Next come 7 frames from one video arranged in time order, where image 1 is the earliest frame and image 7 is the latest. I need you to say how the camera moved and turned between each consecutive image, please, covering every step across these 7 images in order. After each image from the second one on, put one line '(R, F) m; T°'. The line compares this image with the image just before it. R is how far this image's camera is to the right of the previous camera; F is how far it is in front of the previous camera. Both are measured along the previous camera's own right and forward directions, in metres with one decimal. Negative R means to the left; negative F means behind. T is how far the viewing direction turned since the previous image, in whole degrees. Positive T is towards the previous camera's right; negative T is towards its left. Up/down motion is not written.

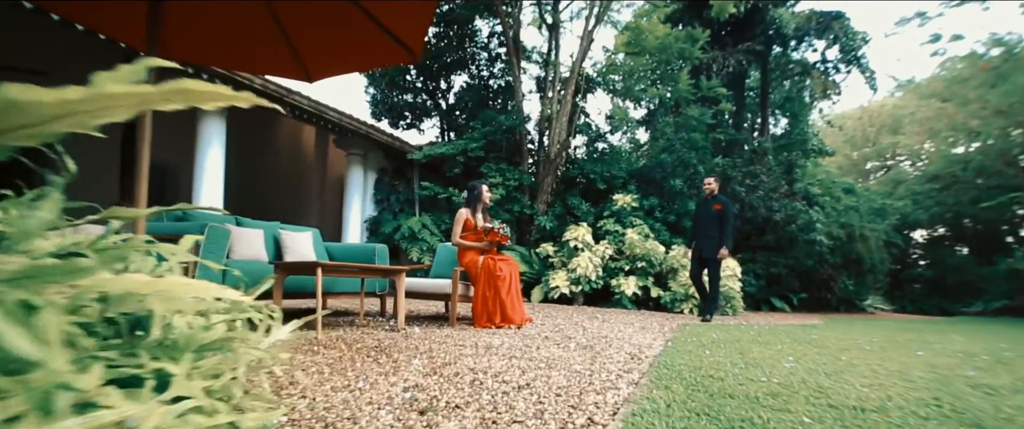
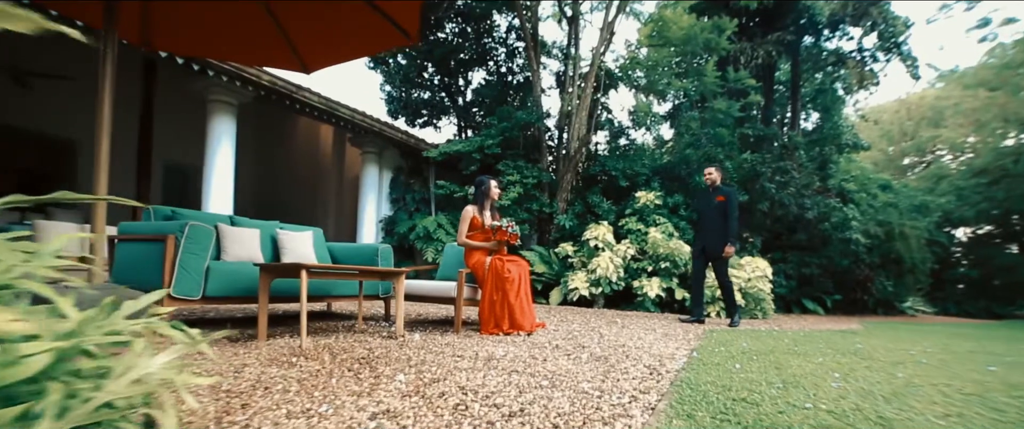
(+0.1, +0.3) m; -3°
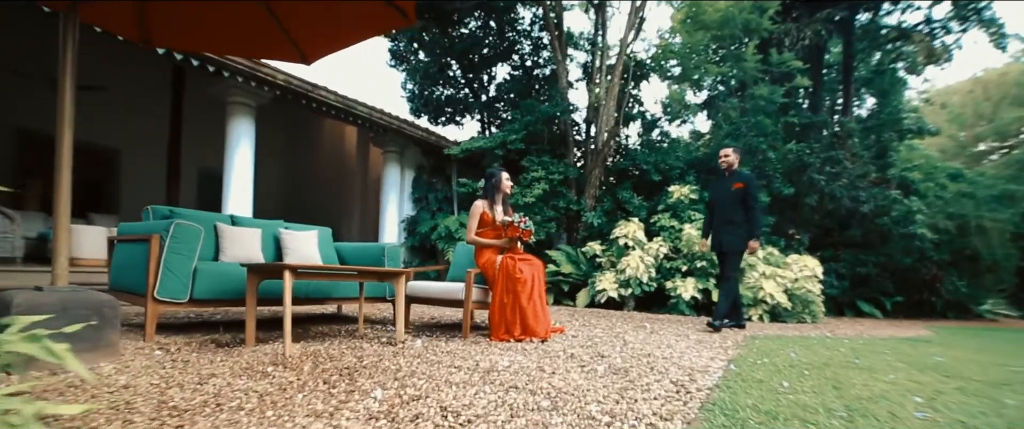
(+0.2, +0.3) m; -4°
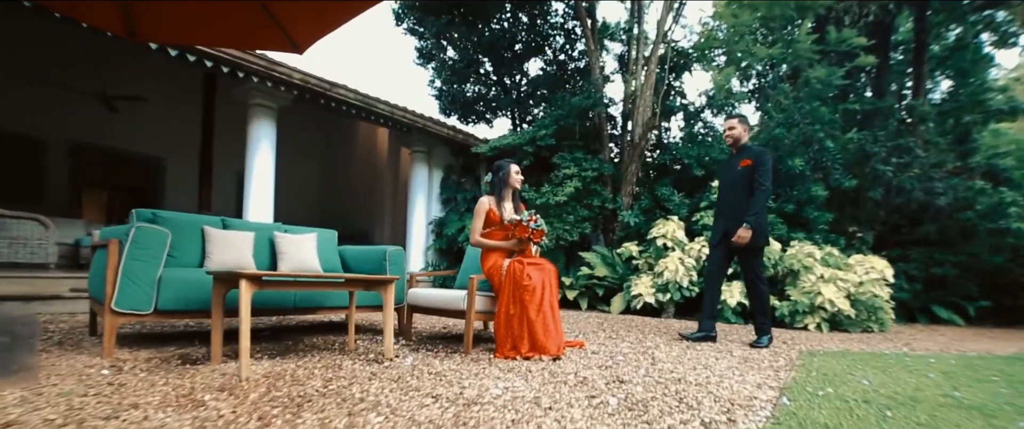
(+0.3, +0.5) m; -6°
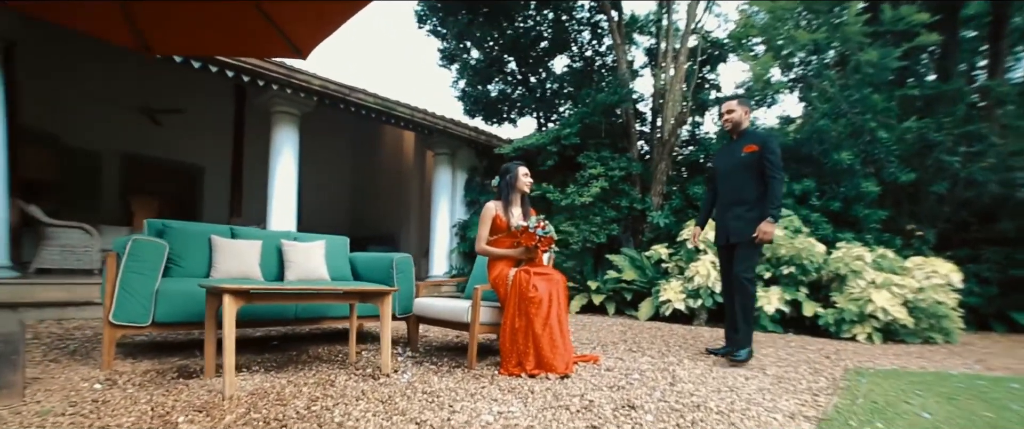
(+0.2, +0.2) m; -5°
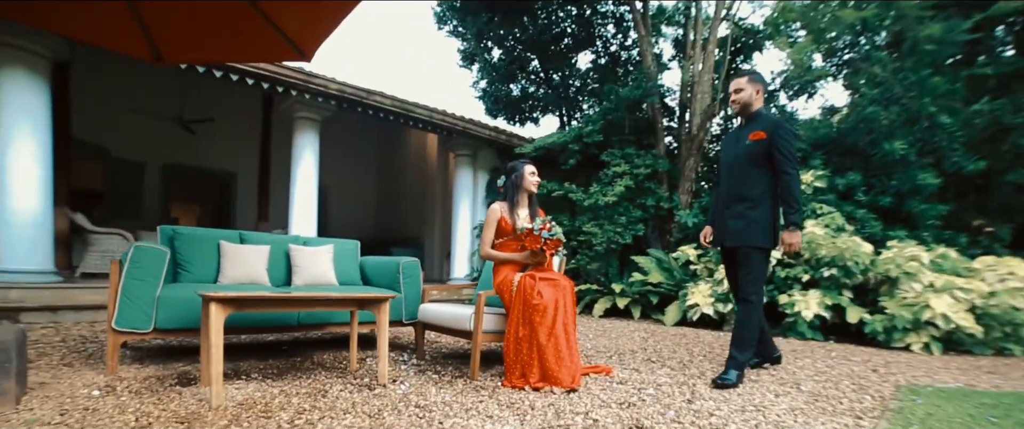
(+0.2, +0.2) m; -4°
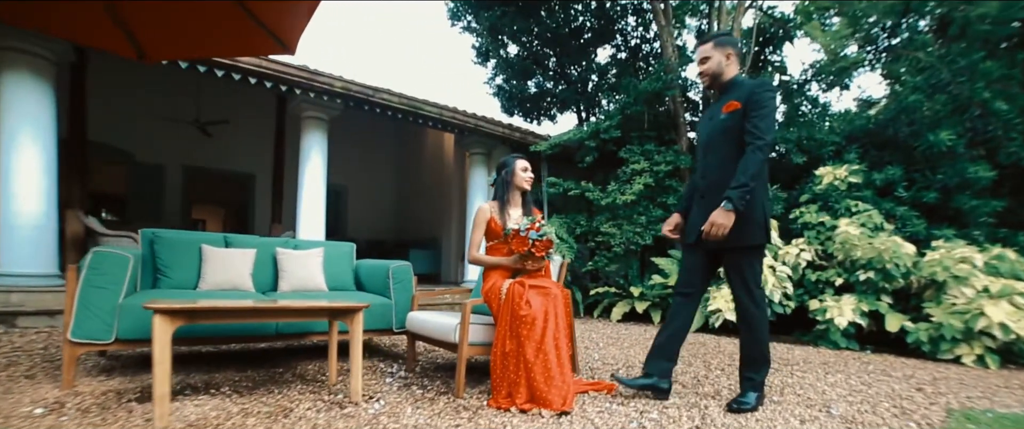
(+0.2, +0.3) m; -3°
